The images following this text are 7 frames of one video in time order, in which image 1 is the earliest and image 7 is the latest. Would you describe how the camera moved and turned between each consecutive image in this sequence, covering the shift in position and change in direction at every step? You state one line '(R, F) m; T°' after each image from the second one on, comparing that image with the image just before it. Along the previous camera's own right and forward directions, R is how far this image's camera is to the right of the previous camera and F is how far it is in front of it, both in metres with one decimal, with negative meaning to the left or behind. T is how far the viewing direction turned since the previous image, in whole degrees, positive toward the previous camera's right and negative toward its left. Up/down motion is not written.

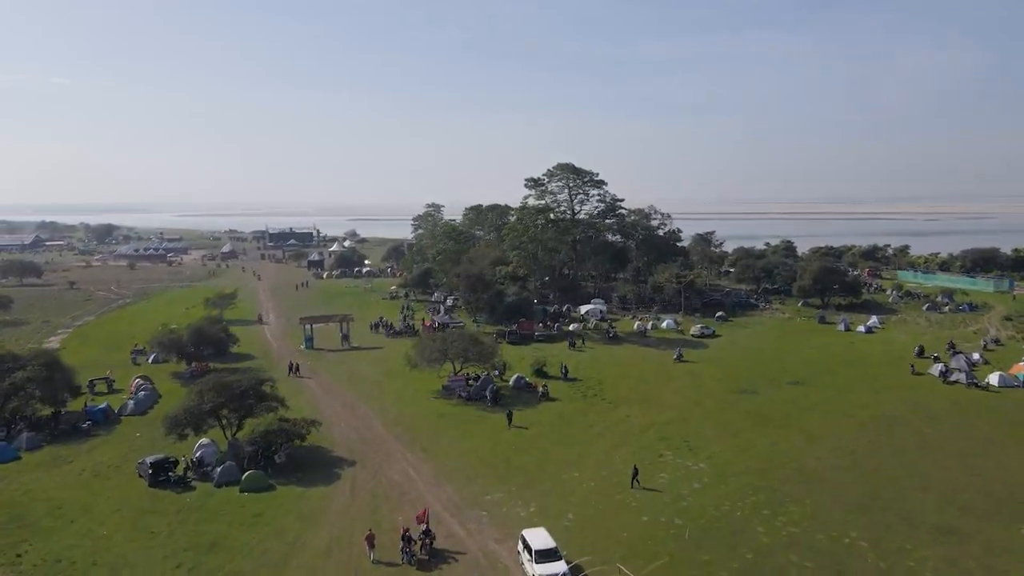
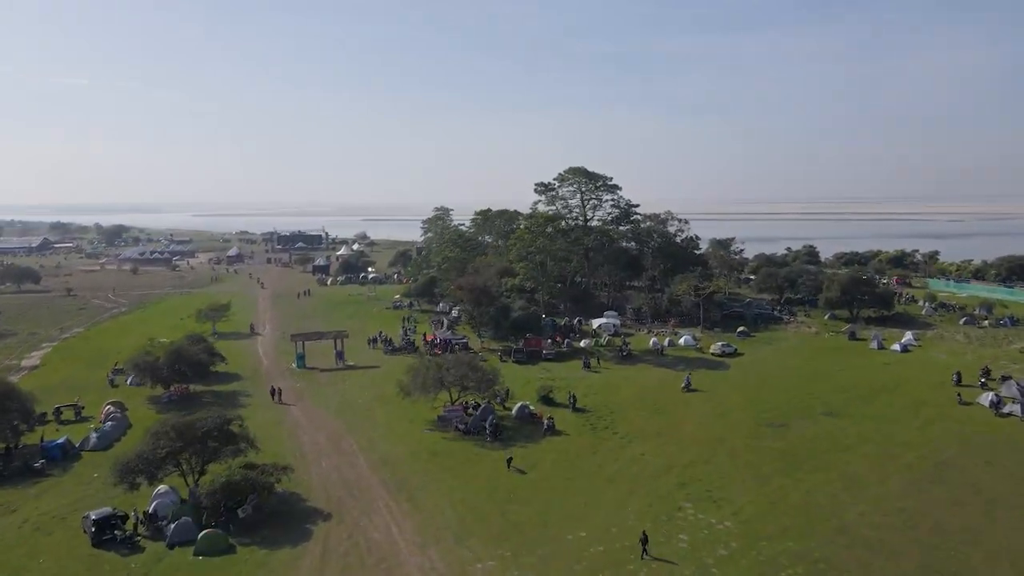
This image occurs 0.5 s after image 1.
(+0.4, +2.7) m; -1°
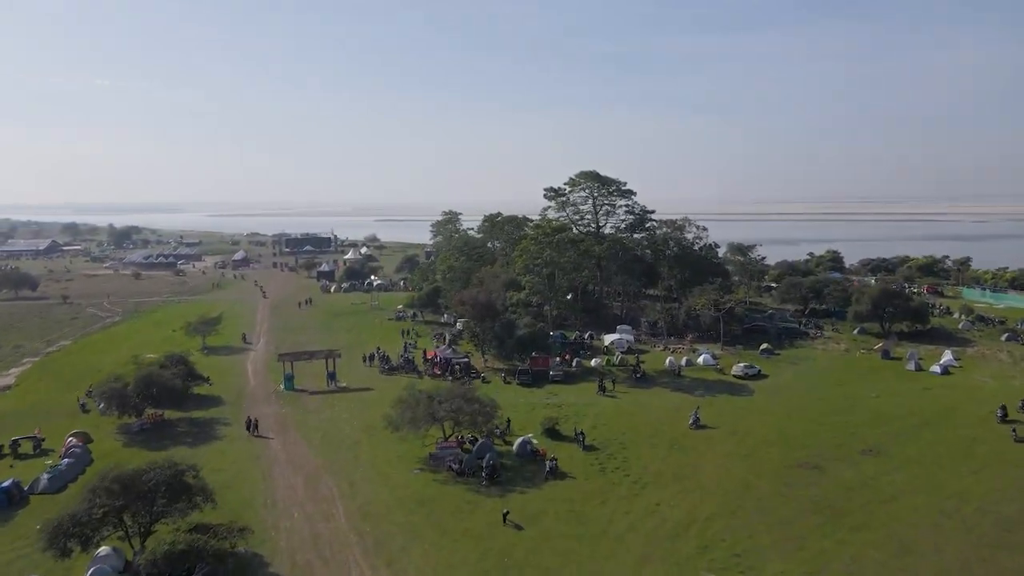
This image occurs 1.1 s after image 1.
(+0.5, +2.7) m; -1°
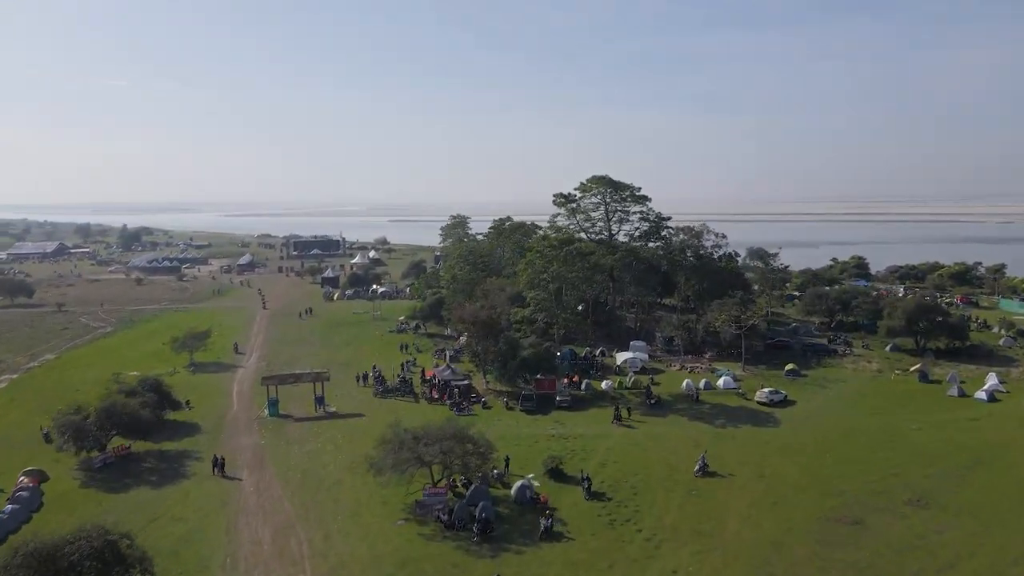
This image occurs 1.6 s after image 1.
(+0.5, +2.7) m; -1°
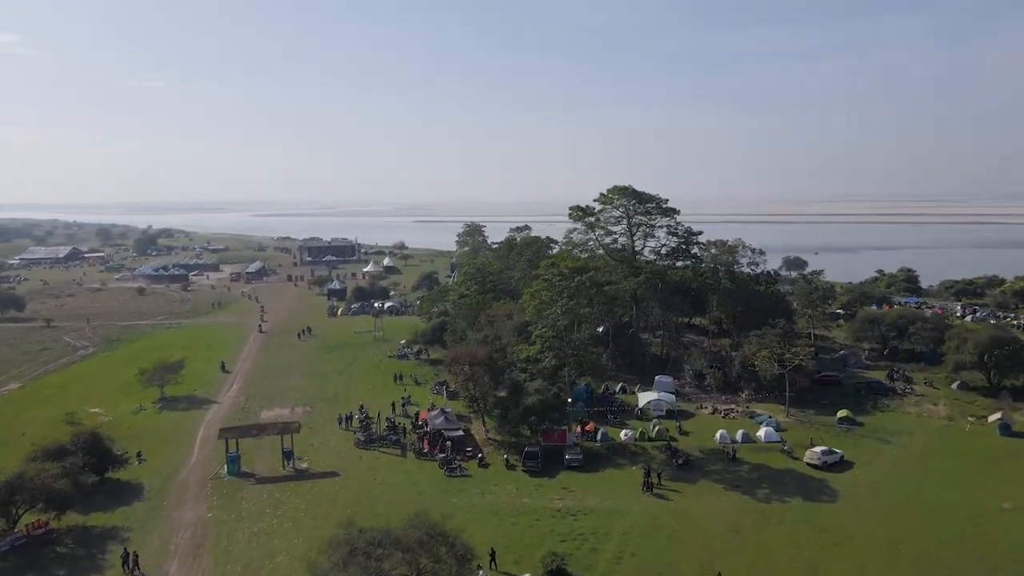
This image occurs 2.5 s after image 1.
(+0.9, +4.8) m; -2°
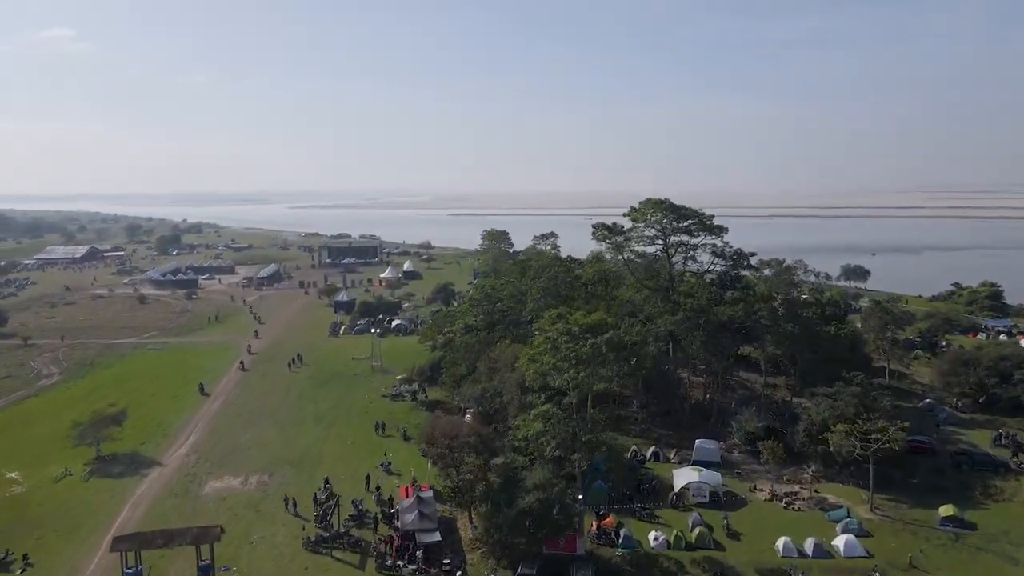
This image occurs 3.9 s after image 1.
(+1.3, +6.9) m; -3°
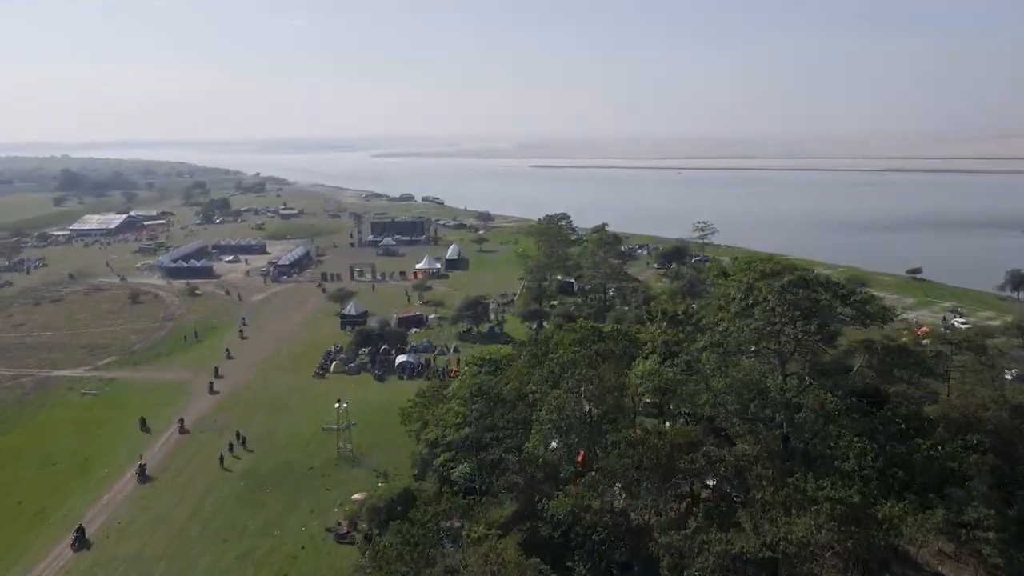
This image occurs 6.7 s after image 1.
(+2.4, +14.5) m; -7°
